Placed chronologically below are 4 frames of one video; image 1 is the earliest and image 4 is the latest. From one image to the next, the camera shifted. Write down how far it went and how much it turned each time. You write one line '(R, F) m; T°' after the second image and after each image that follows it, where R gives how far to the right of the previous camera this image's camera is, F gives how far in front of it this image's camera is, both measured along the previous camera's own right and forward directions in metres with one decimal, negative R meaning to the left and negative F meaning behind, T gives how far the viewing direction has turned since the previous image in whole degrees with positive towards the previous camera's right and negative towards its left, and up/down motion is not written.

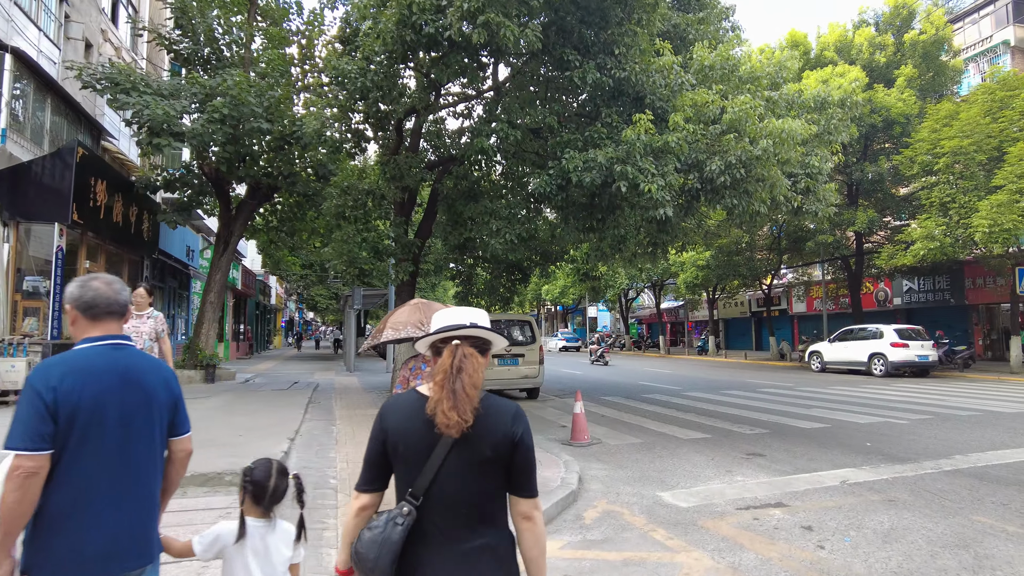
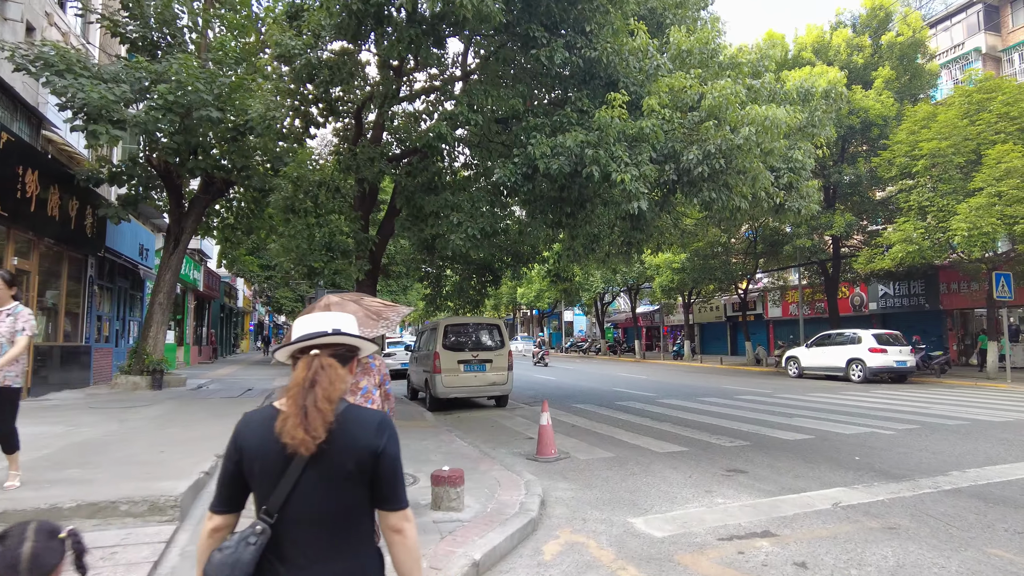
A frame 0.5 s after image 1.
(+0.2, +0.7) m; +2°
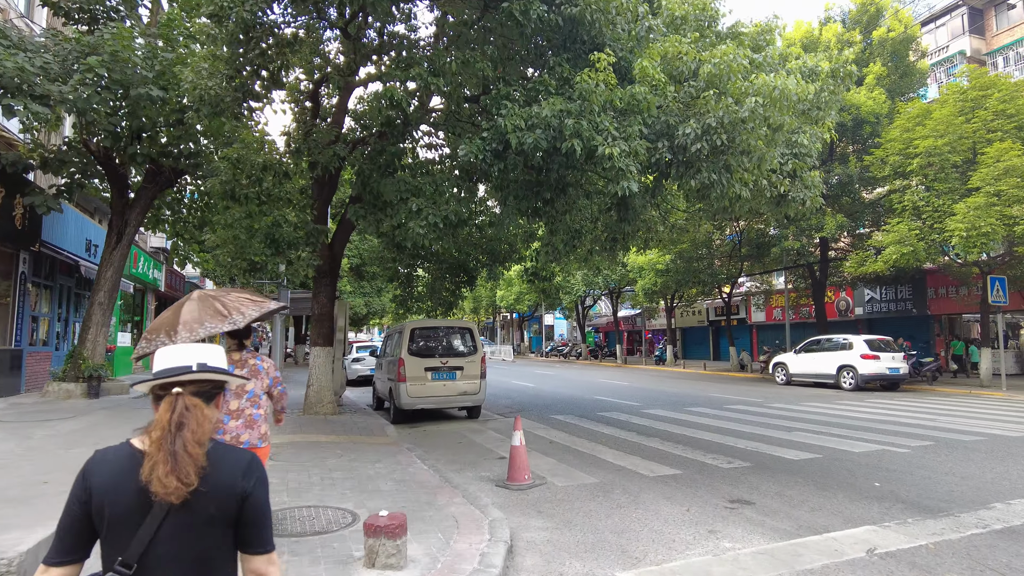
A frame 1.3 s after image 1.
(+0.1, +1.1) m; +2°
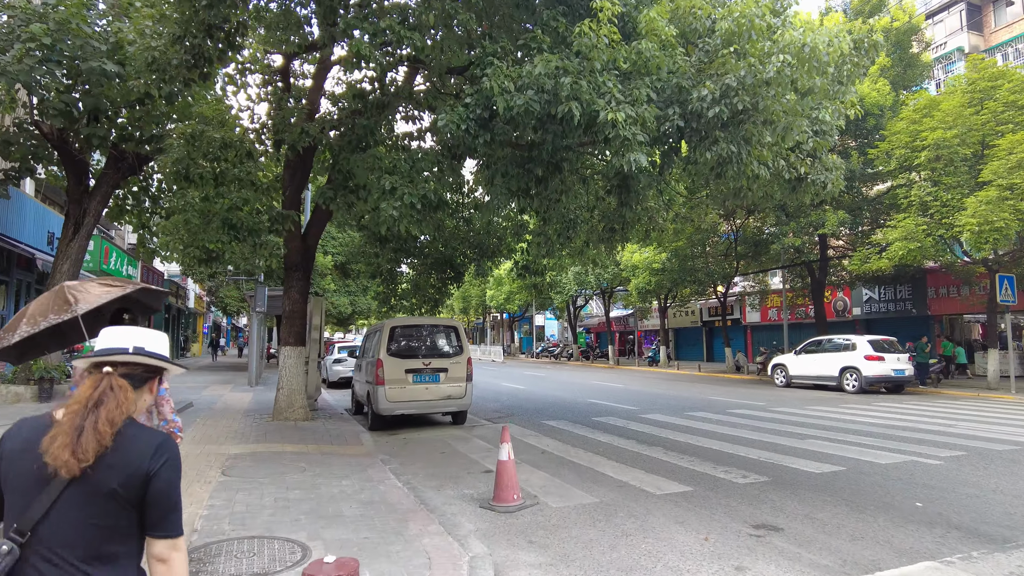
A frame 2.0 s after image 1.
(0.0, +0.9) m; +1°
